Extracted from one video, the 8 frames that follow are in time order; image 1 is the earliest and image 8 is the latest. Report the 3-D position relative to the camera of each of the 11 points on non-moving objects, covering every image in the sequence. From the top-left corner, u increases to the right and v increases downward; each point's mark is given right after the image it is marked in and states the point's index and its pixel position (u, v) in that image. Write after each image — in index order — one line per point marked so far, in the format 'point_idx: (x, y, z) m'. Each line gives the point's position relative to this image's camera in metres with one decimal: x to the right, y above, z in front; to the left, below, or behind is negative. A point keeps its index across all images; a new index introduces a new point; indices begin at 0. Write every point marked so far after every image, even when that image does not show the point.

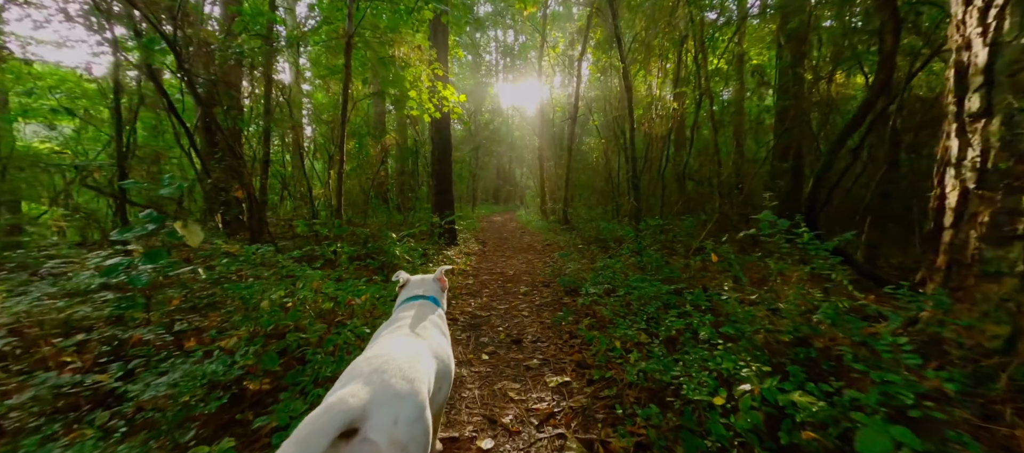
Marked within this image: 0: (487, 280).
0: (-0.4, -1.0, +6.1) m
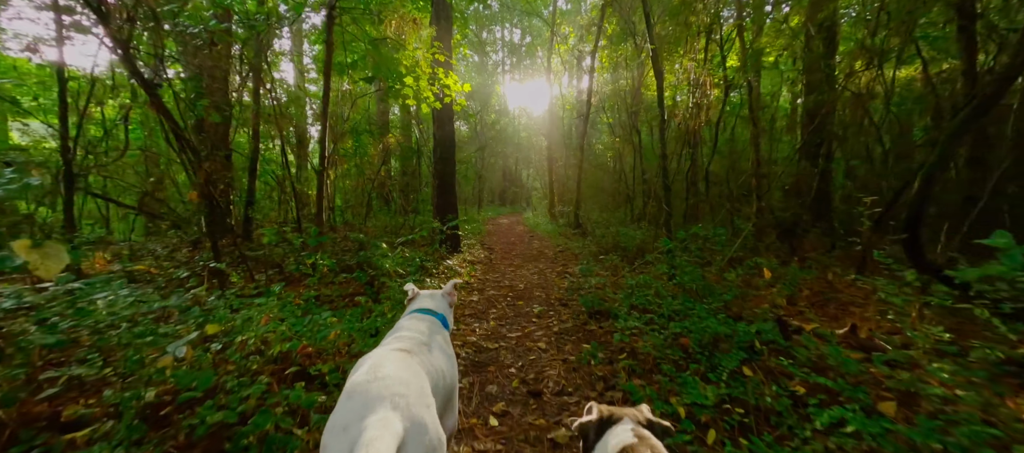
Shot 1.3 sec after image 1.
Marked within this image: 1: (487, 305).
0: (-0.2, -1.1, +5.3) m
1: (-0.3, -1.1, +5.0) m
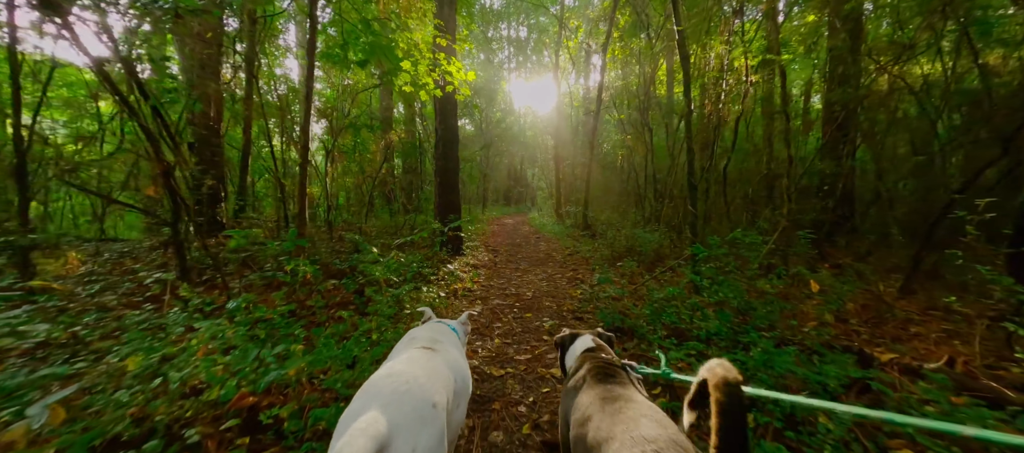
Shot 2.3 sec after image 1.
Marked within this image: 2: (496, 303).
0: (-0.1, -1.1, +4.8) m
1: (-0.2, -1.1, +4.5) m
2: (-0.2, -1.1, +4.9) m
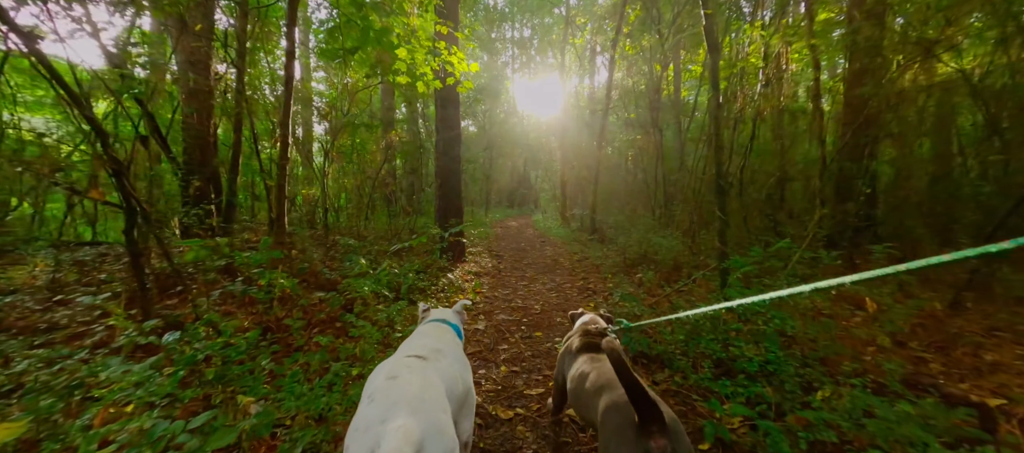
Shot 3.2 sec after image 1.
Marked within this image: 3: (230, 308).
0: (-0.1, -1.2, +4.3) m
1: (-0.2, -1.2, +4.0) m
2: (-0.1, -1.1, +4.4) m
3: (-2.5, -0.7, +3.2) m
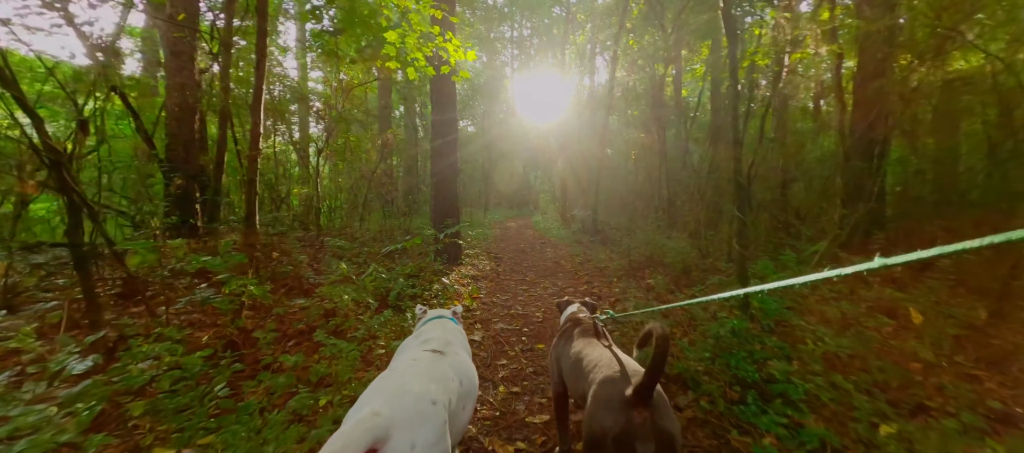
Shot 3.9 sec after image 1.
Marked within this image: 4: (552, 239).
0: (-0.1, -1.2, +4.0) m
1: (-0.2, -1.2, +3.7) m
2: (-0.1, -1.1, +4.1) m
3: (-2.5, -0.7, +2.9) m
4: (+1.4, -0.4, +12.3) m
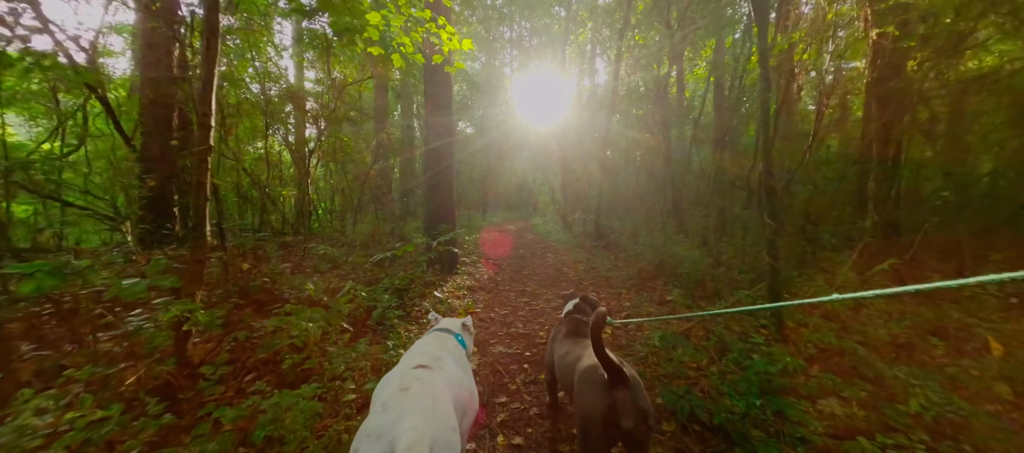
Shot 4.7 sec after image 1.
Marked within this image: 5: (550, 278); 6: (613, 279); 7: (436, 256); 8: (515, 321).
0: (-0.1, -1.3, +3.5) m
1: (-0.2, -1.3, +3.2) m
2: (-0.1, -1.2, +3.6) m
3: (-2.5, -0.8, +2.4) m
4: (+1.3, -0.5, +11.8) m
5: (+0.7, -0.9, +6.8) m
6: (+1.7, -0.9, +6.3) m
7: (-1.1, -0.4, +5.6) m
8: (0.0, -1.1, +4.5) m
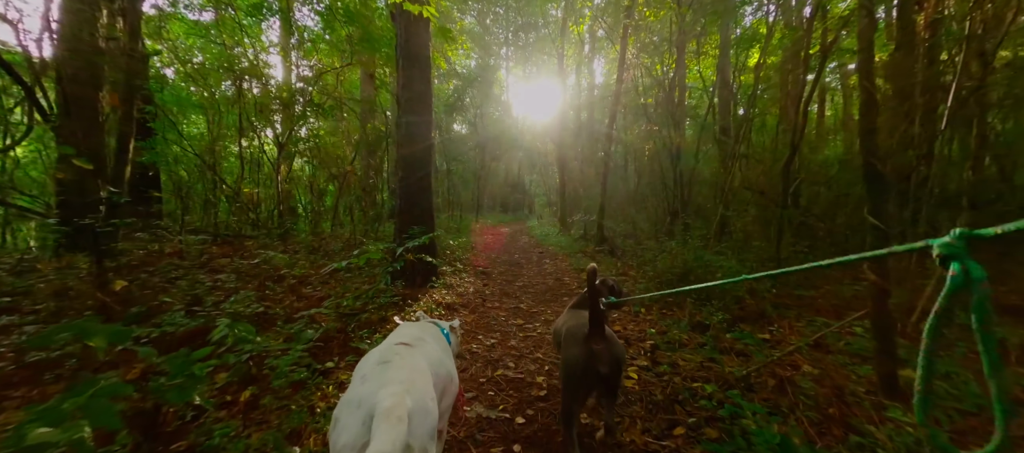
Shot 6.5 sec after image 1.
0: (-0.2, -1.3, +2.5) m
1: (-0.3, -1.3, +2.1) m
2: (-0.2, -1.2, +2.6) m
3: (-2.6, -0.8, +1.3) m
4: (+1.1, -0.6, +10.8) m
5: (+0.6, -1.0, +5.8) m
6: (+1.6, -0.9, +5.3) m
7: (-1.3, -0.4, +4.5) m
8: (-0.1, -1.2, +3.4) m
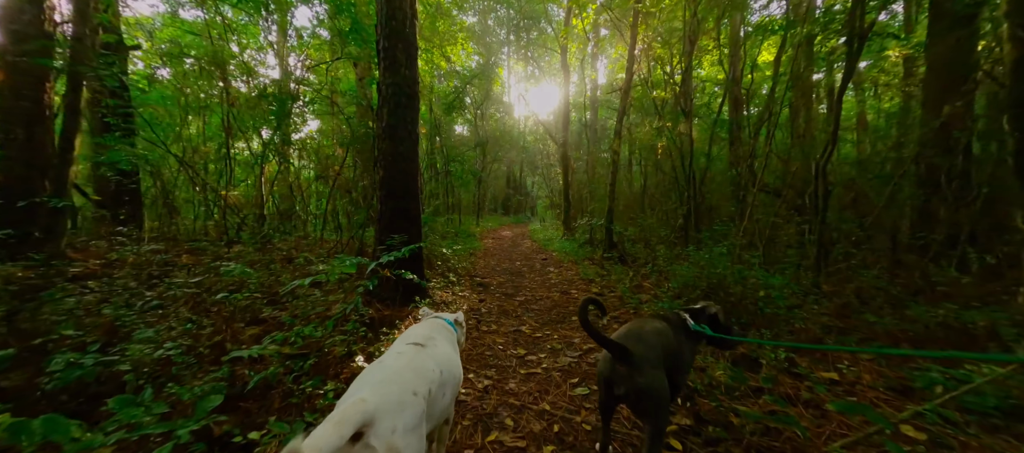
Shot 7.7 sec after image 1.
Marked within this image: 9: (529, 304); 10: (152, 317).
0: (-0.2, -1.3, +1.8) m
1: (-0.3, -1.4, +1.4) m
2: (-0.2, -1.3, +1.9) m
3: (-2.6, -0.9, +0.6) m
4: (+1.2, -0.7, +10.1) m
5: (+0.6, -1.1, +5.0) m
6: (+1.6, -1.0, +4.5) m
7: (-1.3, -0.5, +3.8) m
8: (-0.1, -1.2, +2.7) m
9: (+0.2, -1.0, +5.1) m
10: (-2.9, -0.7, +3.0) m
